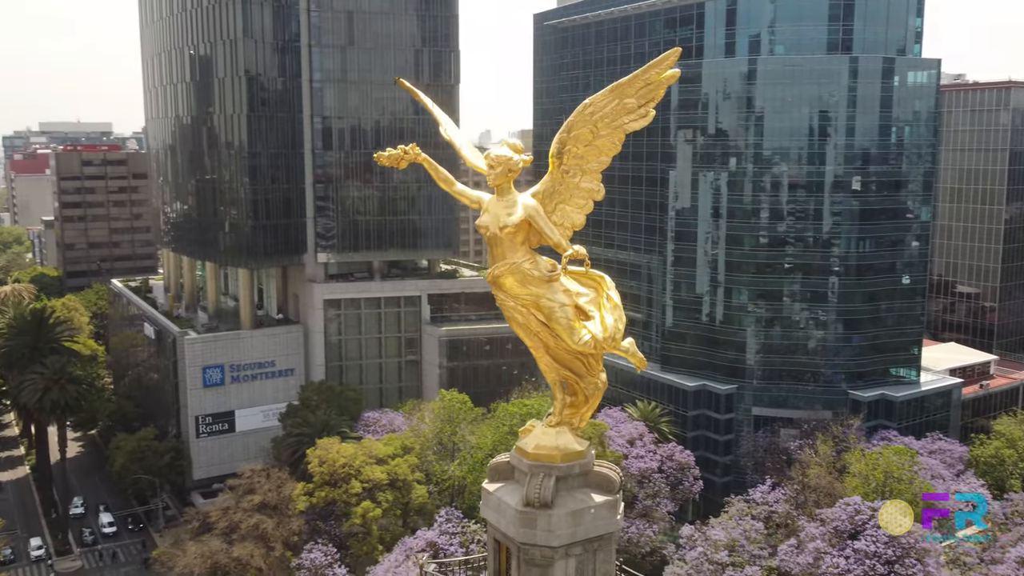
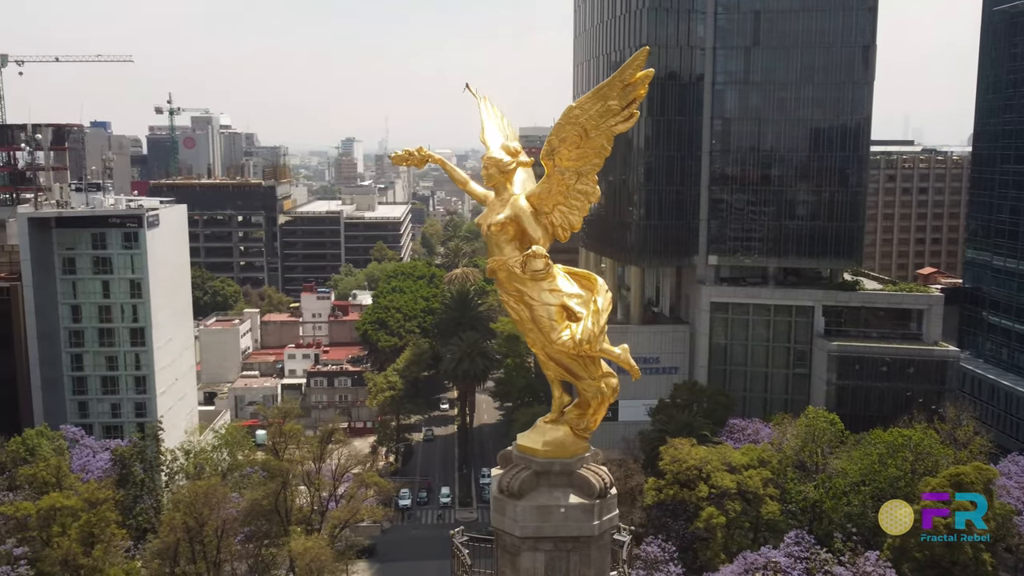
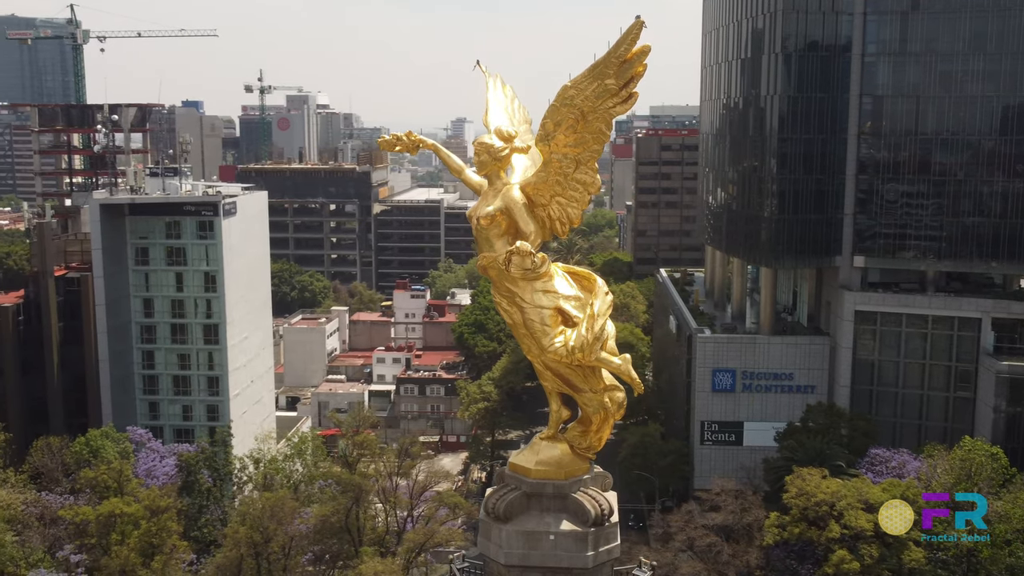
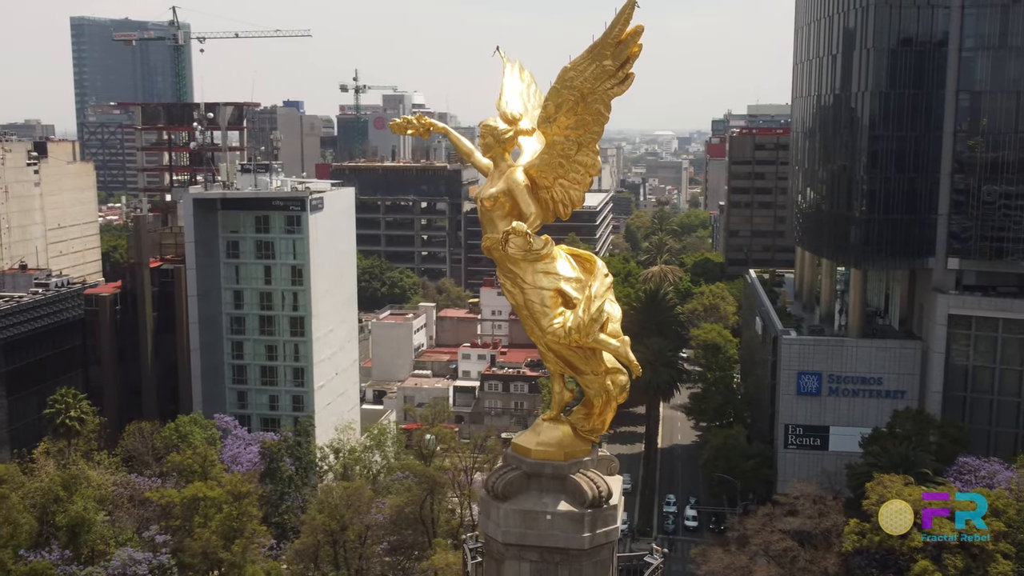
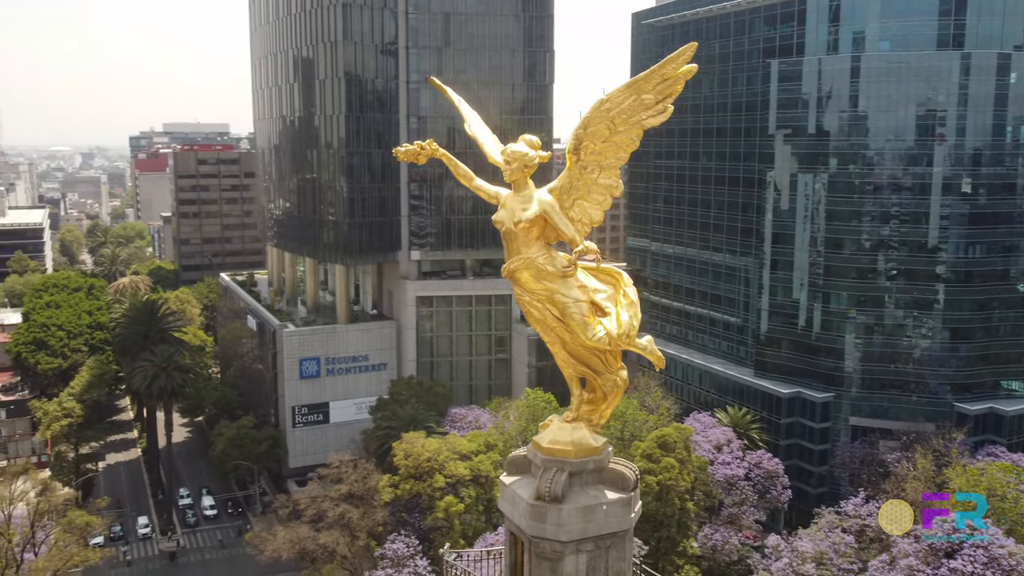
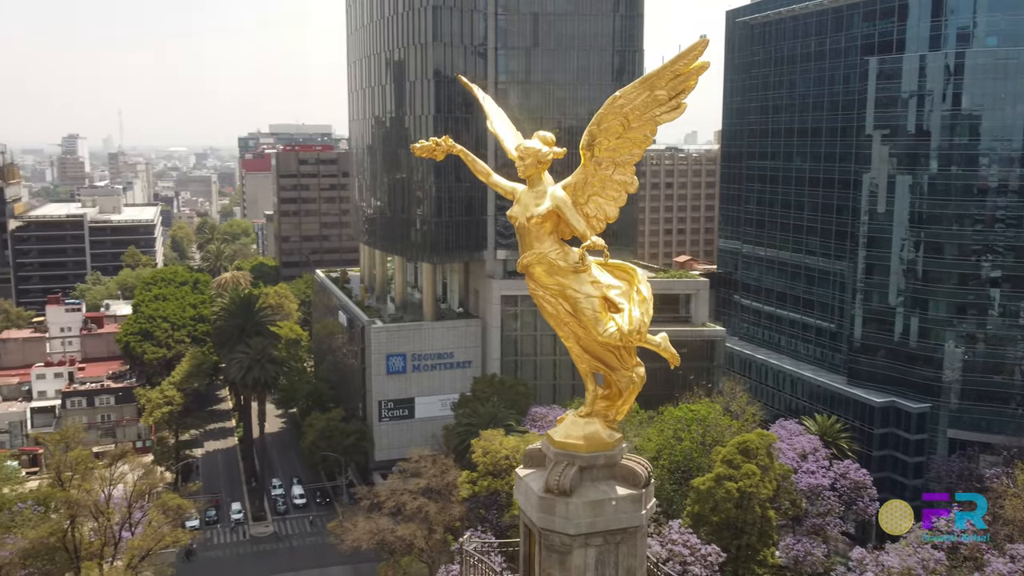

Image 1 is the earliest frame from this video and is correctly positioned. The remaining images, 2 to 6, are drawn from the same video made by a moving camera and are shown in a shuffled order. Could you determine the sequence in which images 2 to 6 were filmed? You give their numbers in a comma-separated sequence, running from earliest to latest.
5, 6, 2, 3, 4
